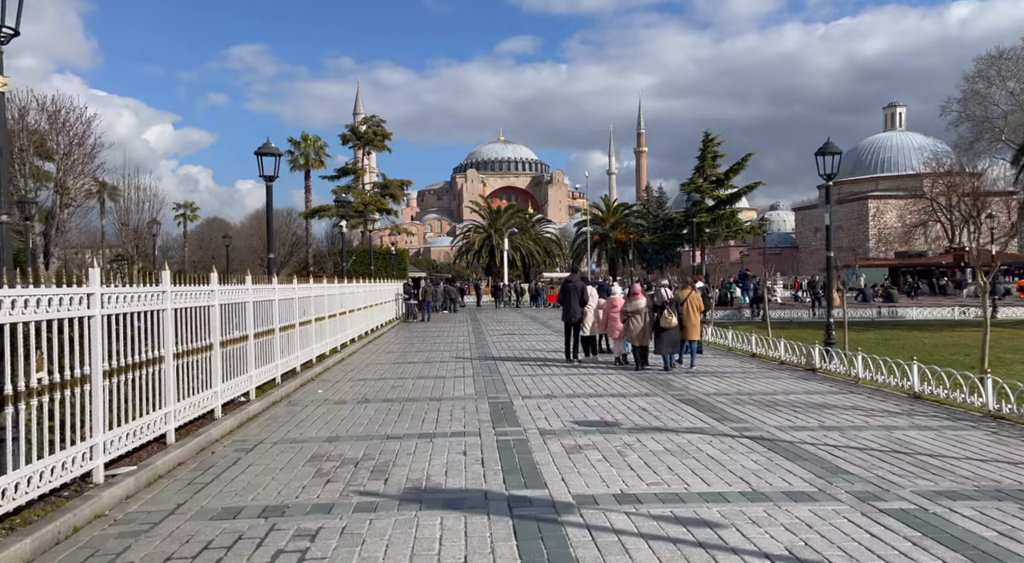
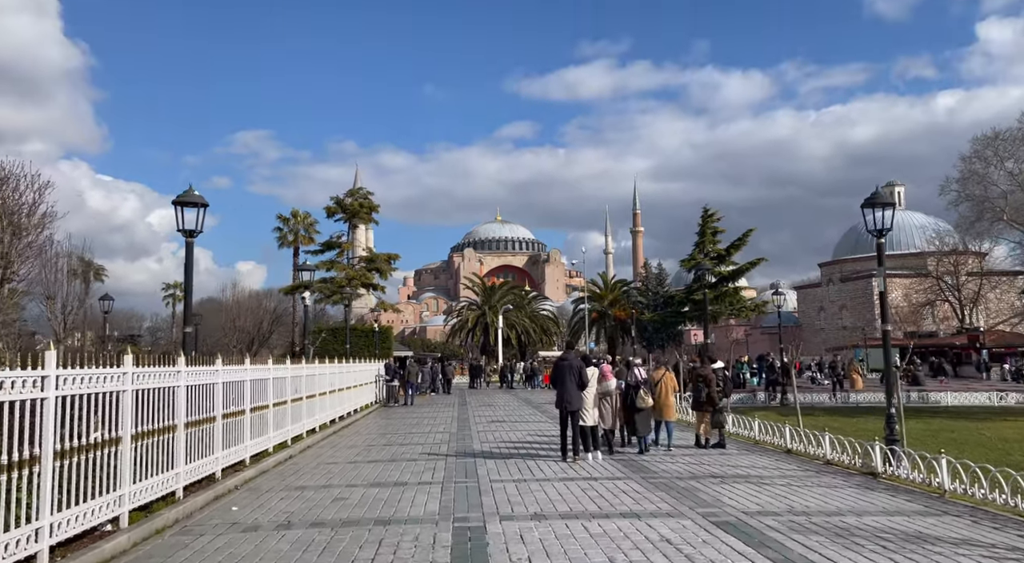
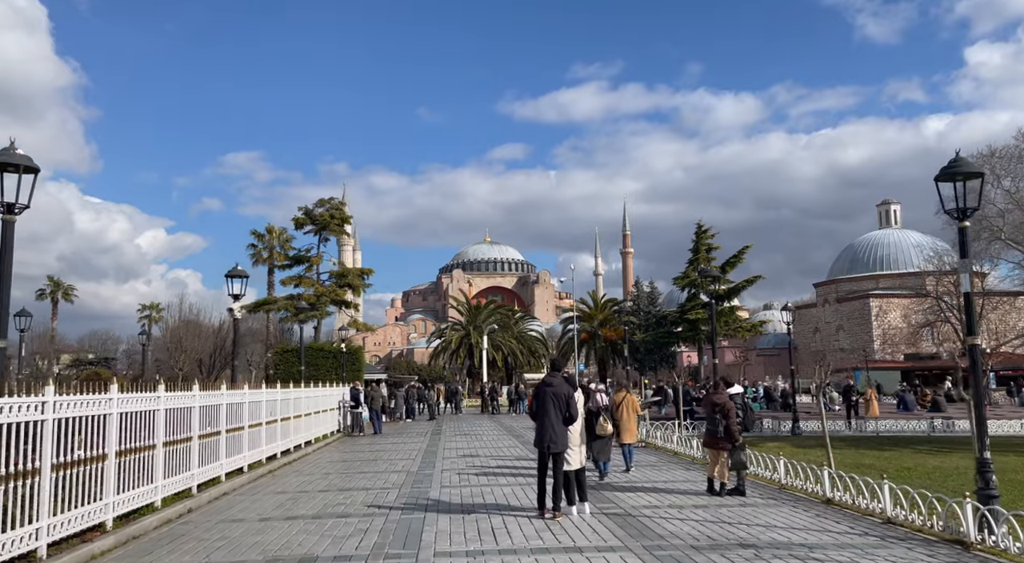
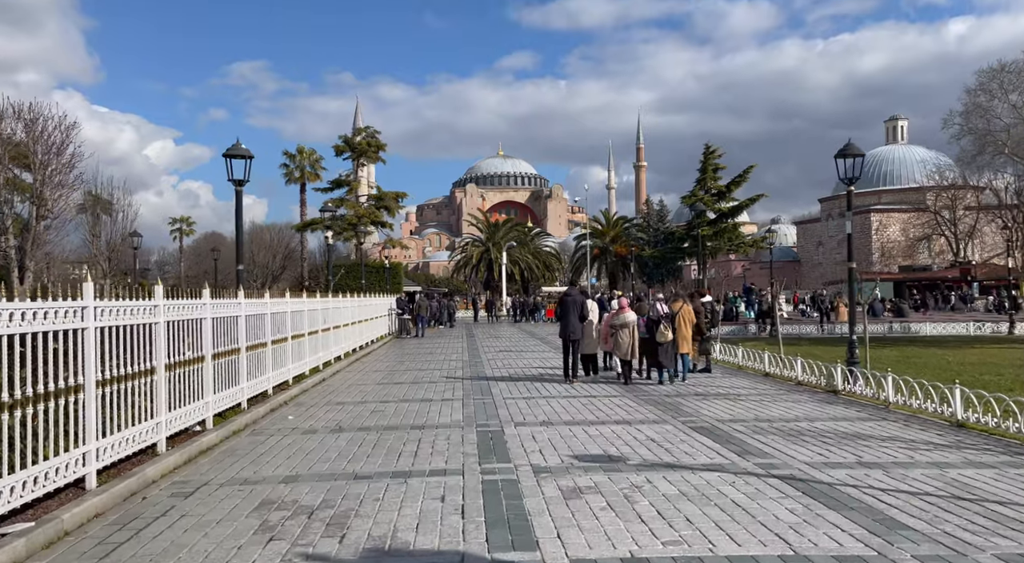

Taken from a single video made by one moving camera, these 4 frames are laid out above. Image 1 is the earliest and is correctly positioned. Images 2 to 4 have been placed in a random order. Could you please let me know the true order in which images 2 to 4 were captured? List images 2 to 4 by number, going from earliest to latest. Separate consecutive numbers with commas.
4, 2, 3
